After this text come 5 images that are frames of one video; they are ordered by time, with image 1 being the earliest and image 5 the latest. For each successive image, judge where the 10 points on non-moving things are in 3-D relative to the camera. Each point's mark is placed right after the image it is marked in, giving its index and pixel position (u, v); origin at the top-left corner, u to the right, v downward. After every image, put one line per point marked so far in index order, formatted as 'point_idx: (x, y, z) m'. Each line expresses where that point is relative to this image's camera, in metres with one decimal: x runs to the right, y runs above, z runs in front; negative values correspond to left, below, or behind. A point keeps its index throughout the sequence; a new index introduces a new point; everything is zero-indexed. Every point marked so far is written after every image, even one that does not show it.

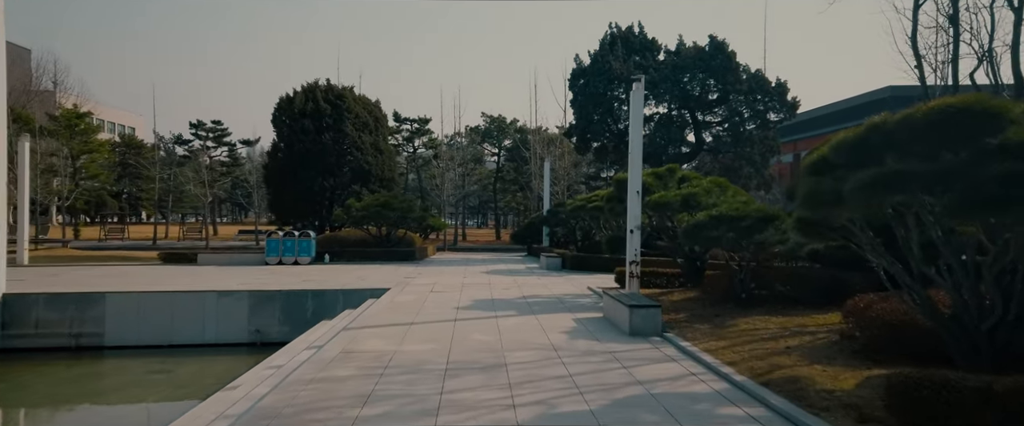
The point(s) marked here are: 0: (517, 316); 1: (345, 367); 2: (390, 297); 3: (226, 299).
0: (+0.1, -1.9, +10.5) m
1: (-2.0, -1.8, +6.9) m
2: (-2.7, -1.9, +12.8) m
3: (-6.8, -2.1, +13.7) m
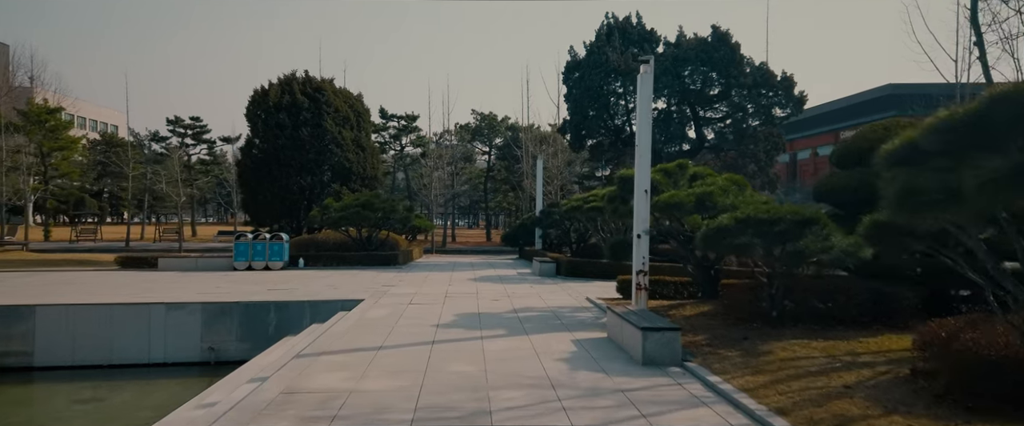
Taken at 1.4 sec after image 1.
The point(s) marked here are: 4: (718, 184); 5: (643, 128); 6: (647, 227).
0: (-0.1, -1.9, +8.9) m
1: (-2.1, -1.9, +5.3) m
2: (-2.9, -1.9, +11.2) m
3: (-7.0, -2.1, +12.0) m
4: (+3.8, +0.5, +10.7) m
5: (+2.2, +1.4, +9.8) m
6: (+2.3, -0.2, +9.8) m
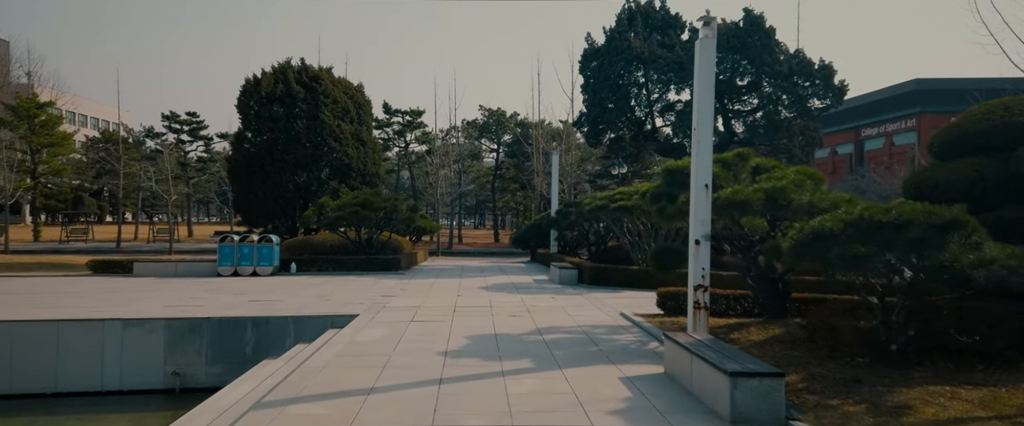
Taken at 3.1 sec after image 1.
0: (+0.2, -1.9, +7.0) m
1: (-1.8, -1.9, +3.4) m
2: (-2.6, -1.9, +9.2) m
3: (-6.6, -2.1, +10.1) m
4: (+4.2, +0.5, +8.7) m
5: (+2.6, +1.4, +7.8) m
6: (+2.7, -0.2, +7.8) m
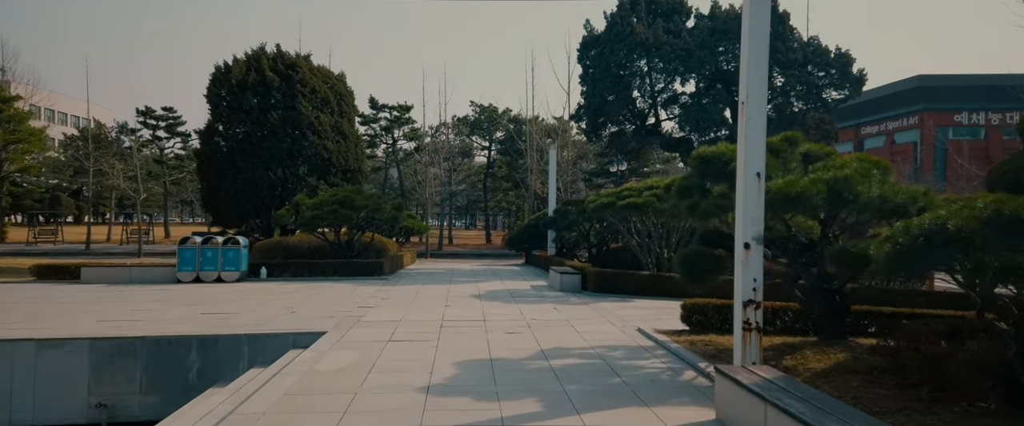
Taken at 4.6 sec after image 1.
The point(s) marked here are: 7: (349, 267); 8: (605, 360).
0: (+0.3, -1.9, +5.3) m
1: (-1.7, -1.8, +1.7) m
2: (-2.6, -1.9, +7.5) m
3: (-6.7, -2.0, +8.3) m
4: (+4.2, +0.6, +7.1) m
5: (+2.6, +1.5, +6.2) m
6: (+2.7, -0.2, +6.2) m
7: (-5.0, -1.6, +17.7) m
8: (+1.2, -1.8, +7.2) m
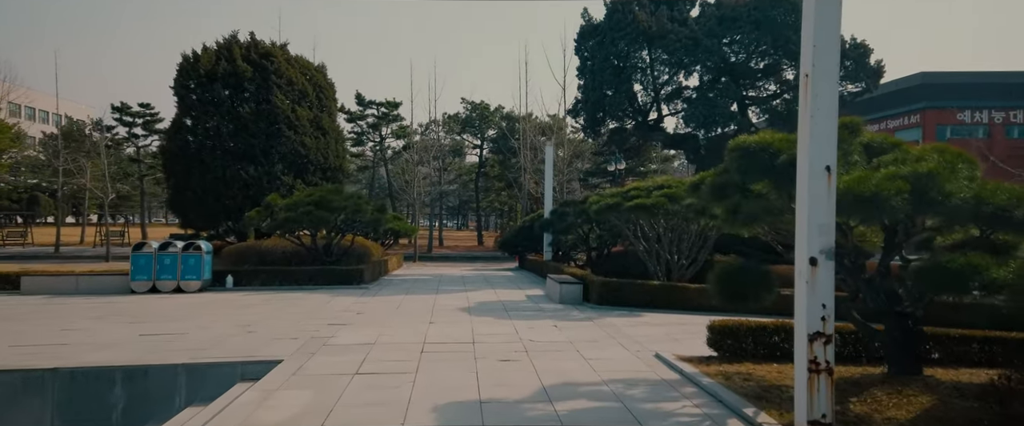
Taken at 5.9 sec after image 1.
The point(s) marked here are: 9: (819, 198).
0: (+0.2, -1.9, +3.8) m
1: (-1.7, -1.9, +0.2) m
2: (-2.6, -1.9, +6.0) m
3: (-6.7, -2.1, +6.8) m
4: (+4.1, +0.5, +5.7) m
5: (+2.6, +1.4, +4.7) m
6: (+2.6, -0.2, +4.7) m
7: (-5.2, -1.7, +16.2) m
8: (+1.1, -1.9, +5.7) m
9: (+2.6, +0.1, +4.7) m
